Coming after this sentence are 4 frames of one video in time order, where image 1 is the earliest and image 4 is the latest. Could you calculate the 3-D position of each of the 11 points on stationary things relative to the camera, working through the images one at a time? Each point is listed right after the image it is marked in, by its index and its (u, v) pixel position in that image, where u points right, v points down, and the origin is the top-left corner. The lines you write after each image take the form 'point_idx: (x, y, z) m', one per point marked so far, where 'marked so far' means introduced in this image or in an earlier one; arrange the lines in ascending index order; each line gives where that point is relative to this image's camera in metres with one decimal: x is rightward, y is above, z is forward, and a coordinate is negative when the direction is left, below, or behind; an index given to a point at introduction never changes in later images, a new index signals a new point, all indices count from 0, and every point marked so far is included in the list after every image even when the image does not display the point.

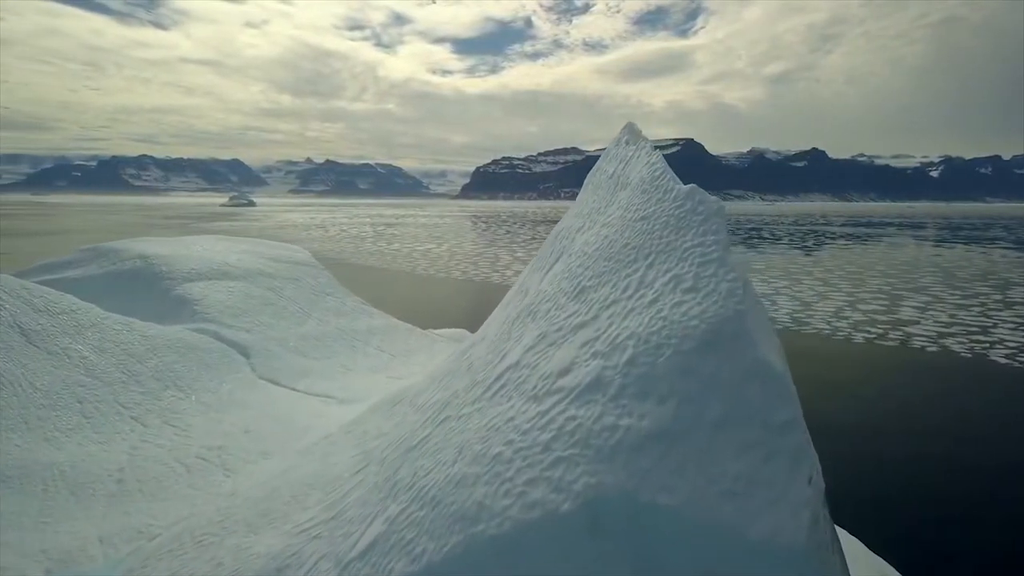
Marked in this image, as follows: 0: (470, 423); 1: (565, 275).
0: (-0.3, -1.0, +4.8) m
1: (+0.4, +0.1, +6.3) m
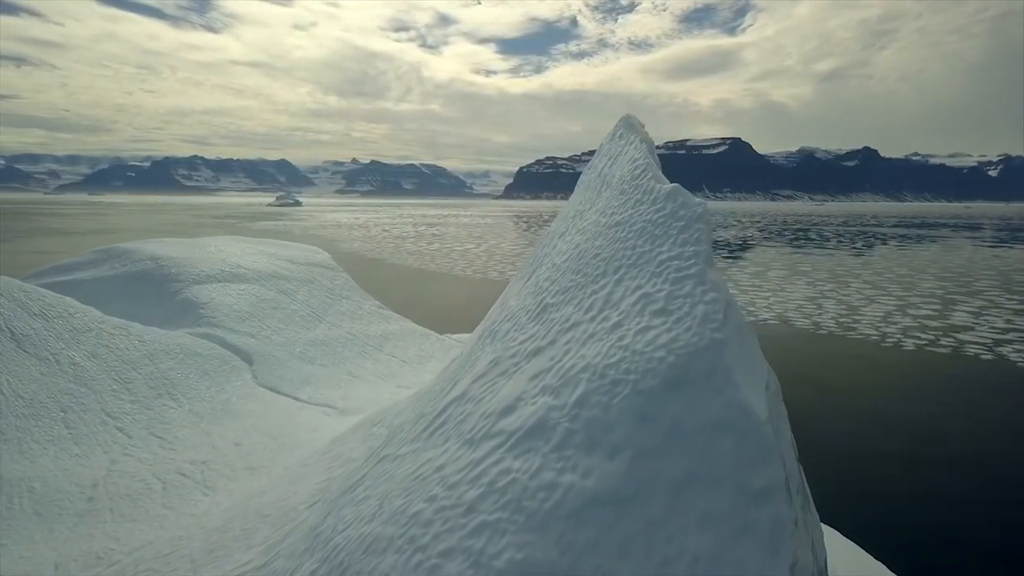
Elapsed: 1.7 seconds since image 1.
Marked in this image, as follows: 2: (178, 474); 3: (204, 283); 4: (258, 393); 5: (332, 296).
0: (-0.7, -1.2, +4.0) m
1: (+0.2, -0.1, +5.5) m
2: (-5.0, -2.8, +9.4) m
3: (-8.2, +0.1, +16.6) m
4: (-5.2, -2.2, +12.9) m
5: (-5.6, -0.2, +19.7) m
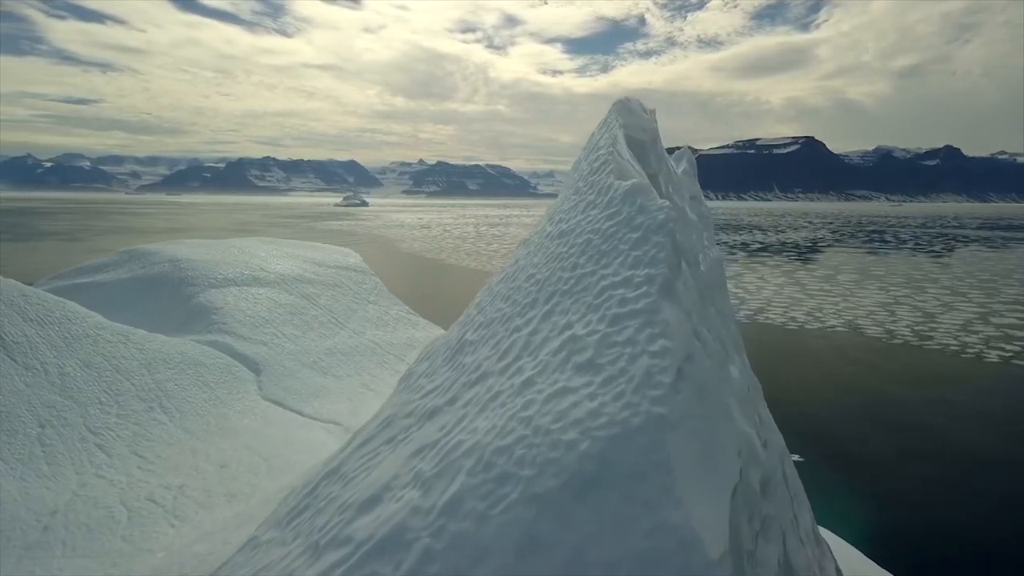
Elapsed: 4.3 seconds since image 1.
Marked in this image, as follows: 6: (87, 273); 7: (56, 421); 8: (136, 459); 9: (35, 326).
0: (-1.2, -1.4, +2.9) m
1: (-0.2, -0.3, +4.3) m
2: (-5.0, -3.0, +8.7) m
3: (-7.5, 0.0, +16.1) m
4: (-4.9, -2.3, +12.1) m
5: (-4.7, -0.4, +19.0) m
6: (-11.7, +0.4, +17.2) m
7: (-7.1, -2.1, +9.7) m
8: (-5.8, -2.6, +9.6) m
9: (-8.6, -0.7, +11.3) m
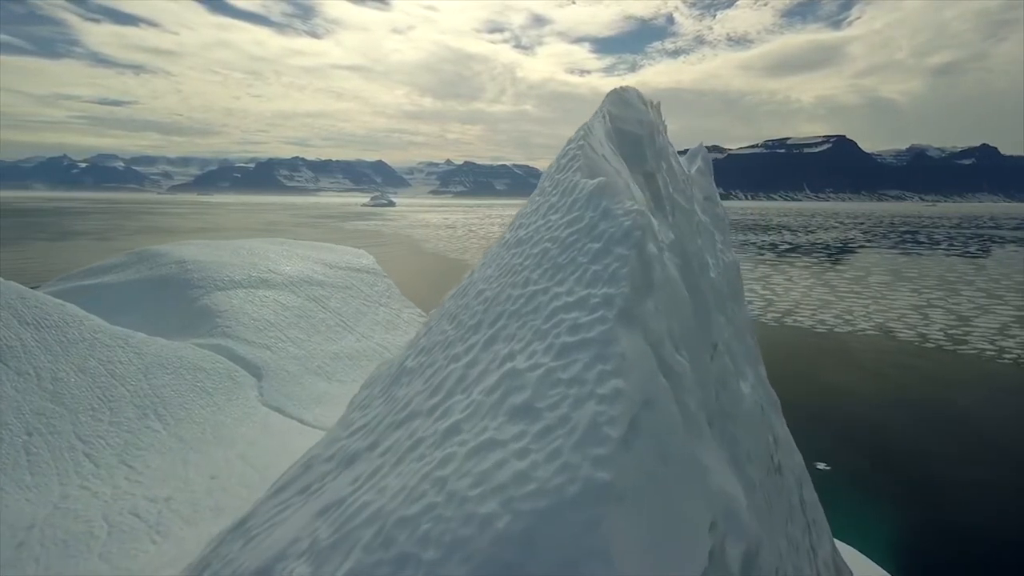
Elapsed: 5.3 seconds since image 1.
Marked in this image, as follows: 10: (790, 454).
0: (-1.4, -1.5, +2.4) m
1: (-0.4, -0.4, +3.8) m
2: (-5.1, -3.0, +8.3) m
3: (-7.2, 0.0, +15.9) m
4: (-4.8, -2.4, +11.8) m
5: (-4.3, -0.5, +18.6) m
6: (-11.3, +0.4, +17.1) m
7: (-7.0, -2.1, +9.4) m
8: (-5.8, -2.7, +9.3) m
9: (-8.5, -0.7, +11.1) m
10: (+2.5, -1.5, +5.7) m
